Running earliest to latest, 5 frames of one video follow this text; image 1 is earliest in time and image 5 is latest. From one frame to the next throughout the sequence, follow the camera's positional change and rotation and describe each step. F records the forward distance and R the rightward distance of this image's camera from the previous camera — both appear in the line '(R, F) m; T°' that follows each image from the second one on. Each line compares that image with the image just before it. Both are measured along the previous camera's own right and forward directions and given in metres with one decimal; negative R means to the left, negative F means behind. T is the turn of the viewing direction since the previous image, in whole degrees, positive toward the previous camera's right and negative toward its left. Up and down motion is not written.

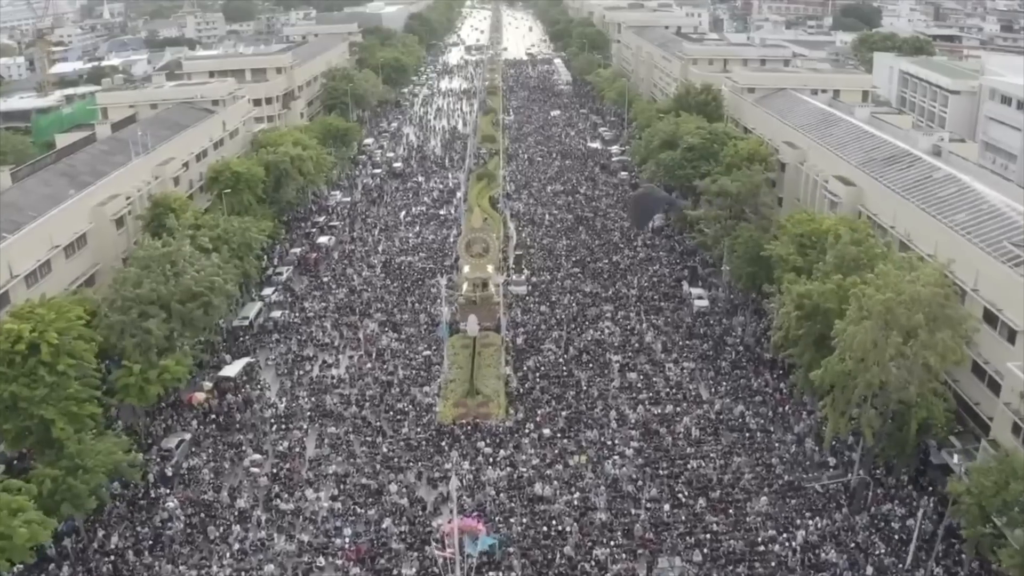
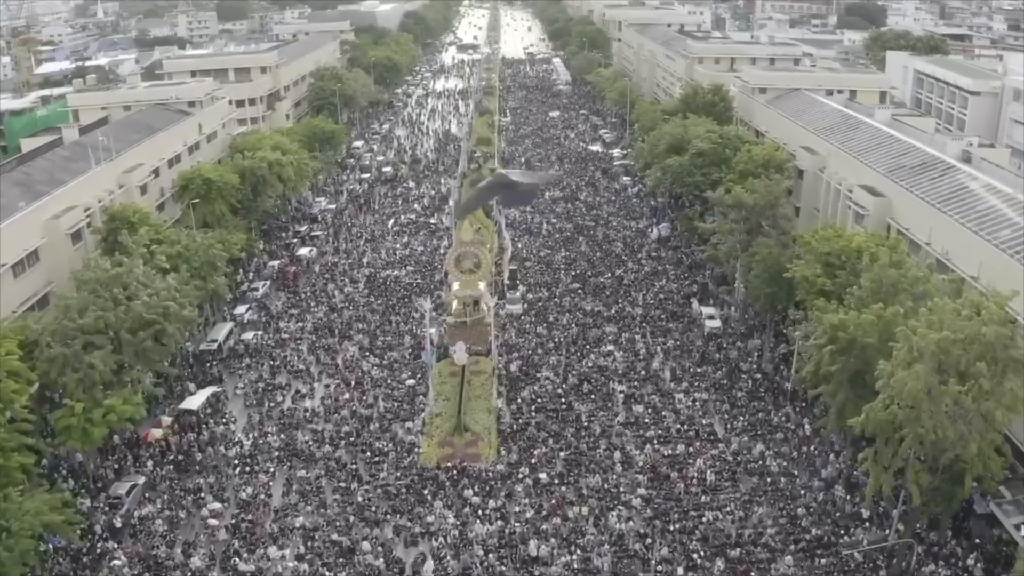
(+0.3, +3.8) m; 0°
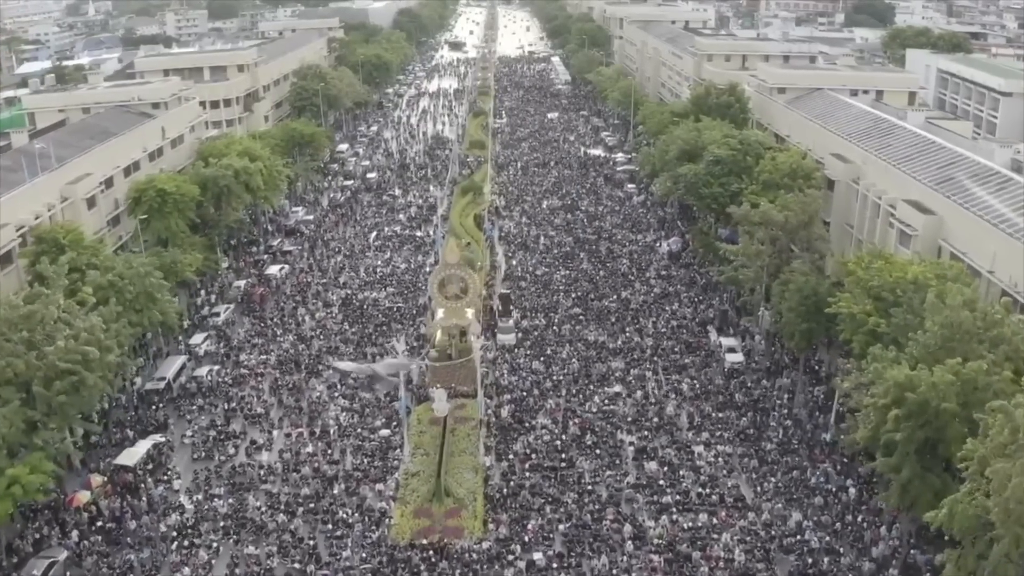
(+0.3, +5.1) m; 0°
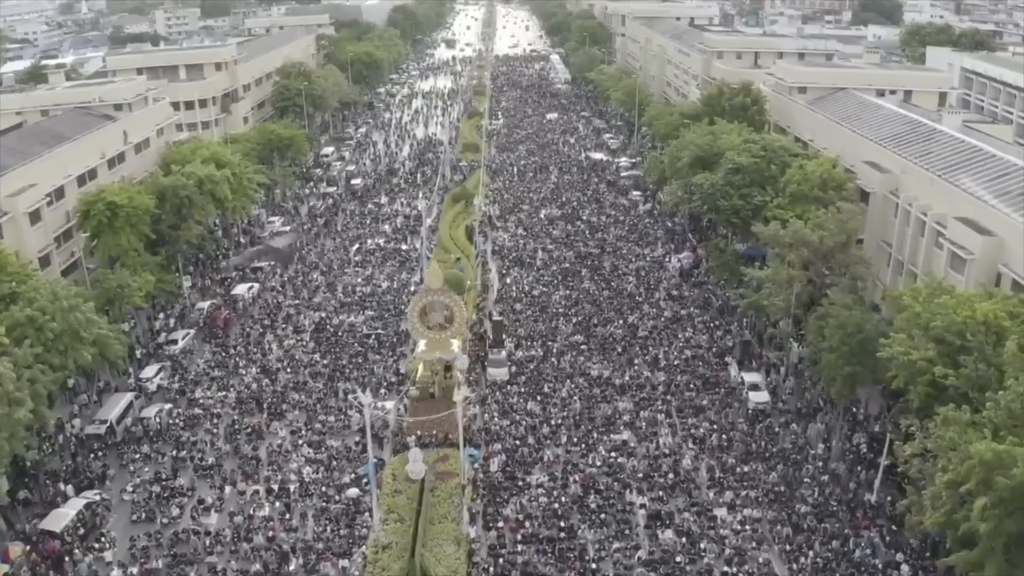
(+0.3, +4.4) m; 0°
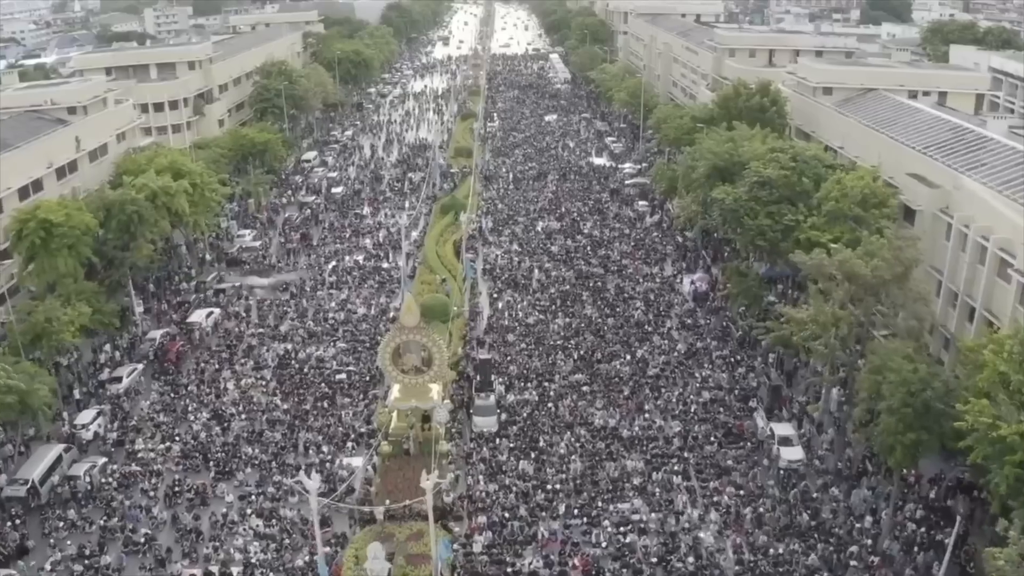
(+0.3, +4.5) m; 0°
